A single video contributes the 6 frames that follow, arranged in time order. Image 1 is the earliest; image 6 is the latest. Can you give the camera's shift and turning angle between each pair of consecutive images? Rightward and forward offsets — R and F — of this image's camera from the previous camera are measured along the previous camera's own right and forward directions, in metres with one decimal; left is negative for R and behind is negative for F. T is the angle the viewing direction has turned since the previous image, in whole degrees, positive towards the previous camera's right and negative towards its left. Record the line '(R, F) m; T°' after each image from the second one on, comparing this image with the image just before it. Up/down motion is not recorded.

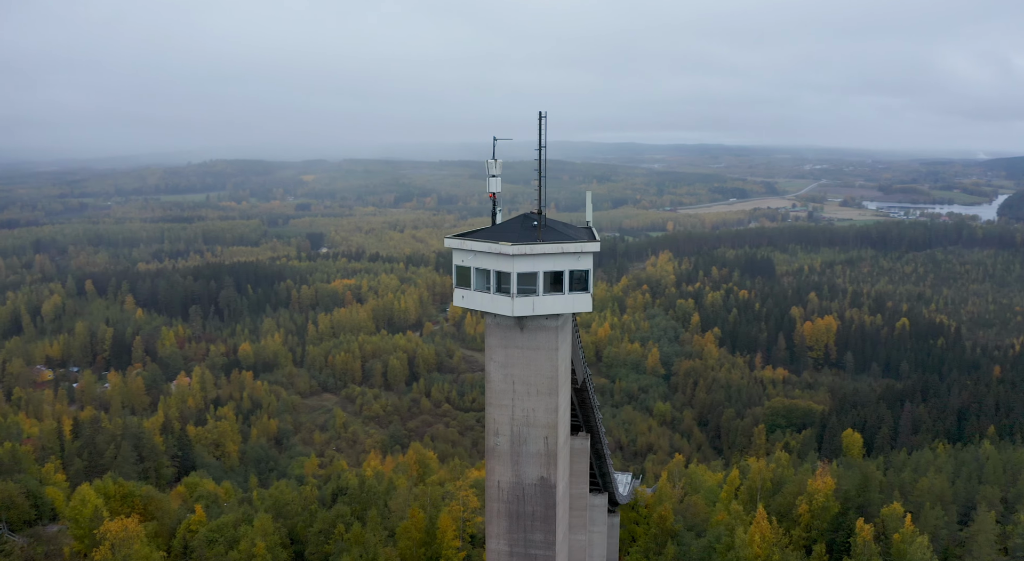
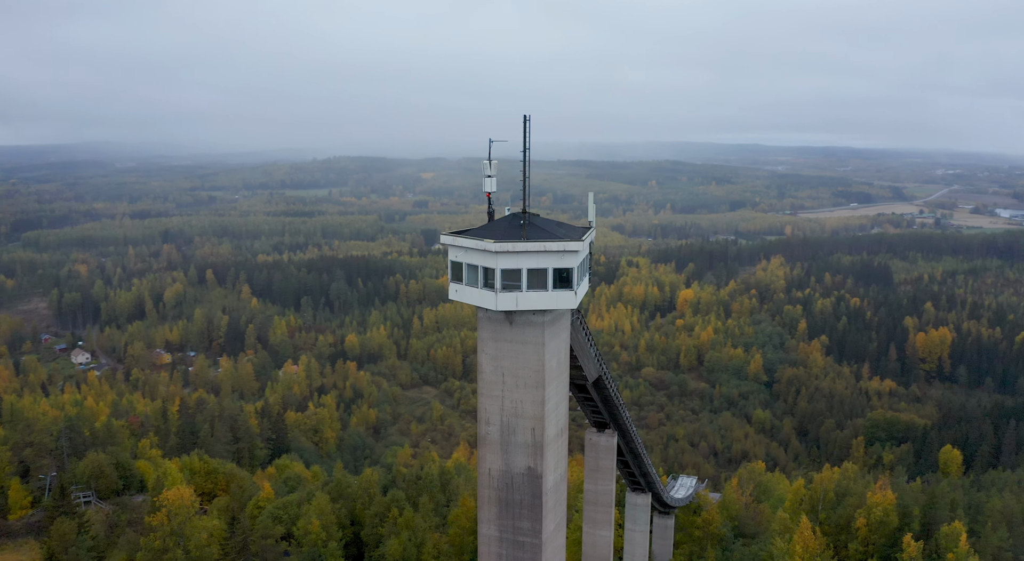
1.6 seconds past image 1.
(+1.4, -0.2) m; -7°
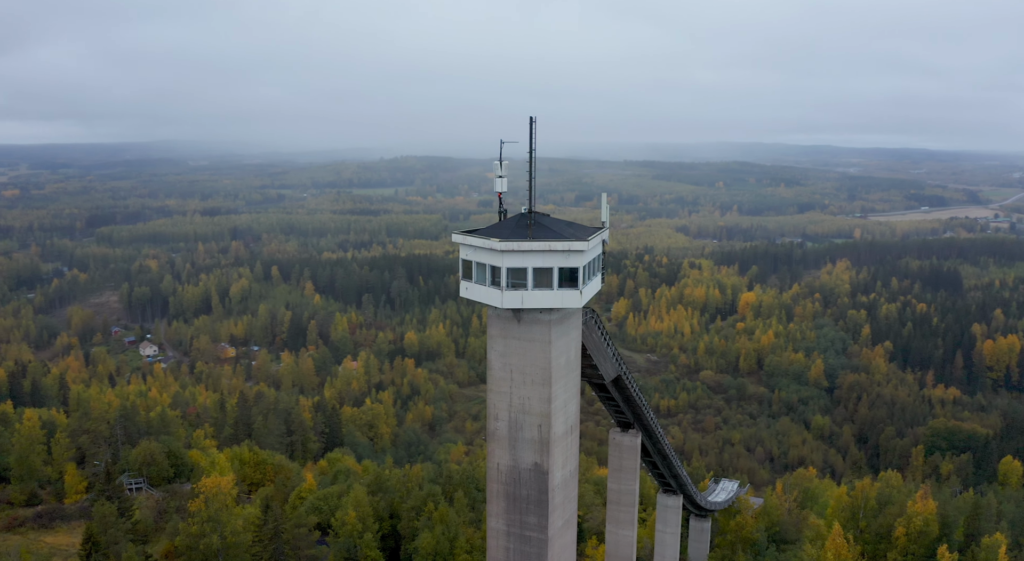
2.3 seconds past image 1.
(+0.6, -0.2) m; -4°
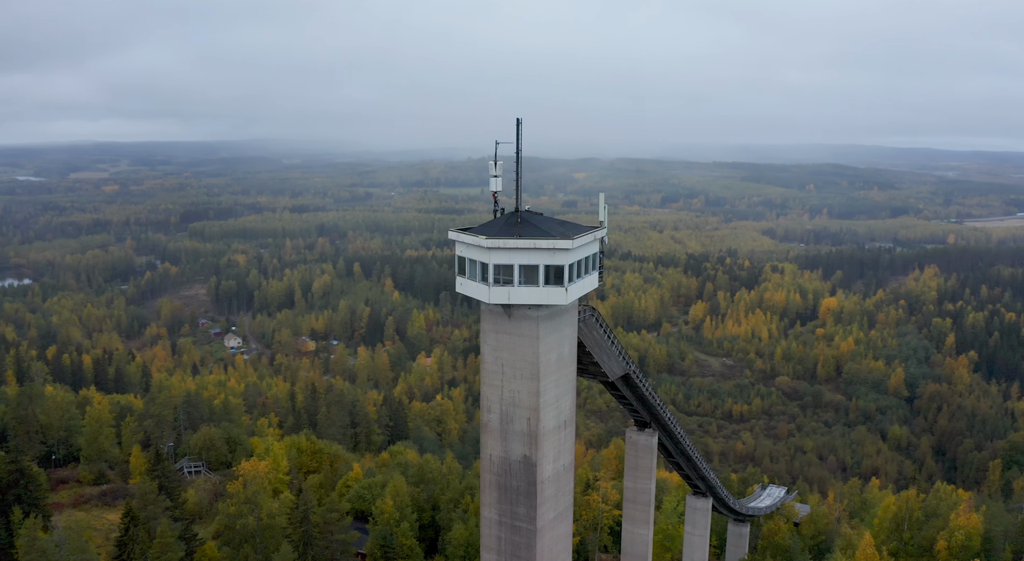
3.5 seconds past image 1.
(+1.1, -0.3) m; -5°
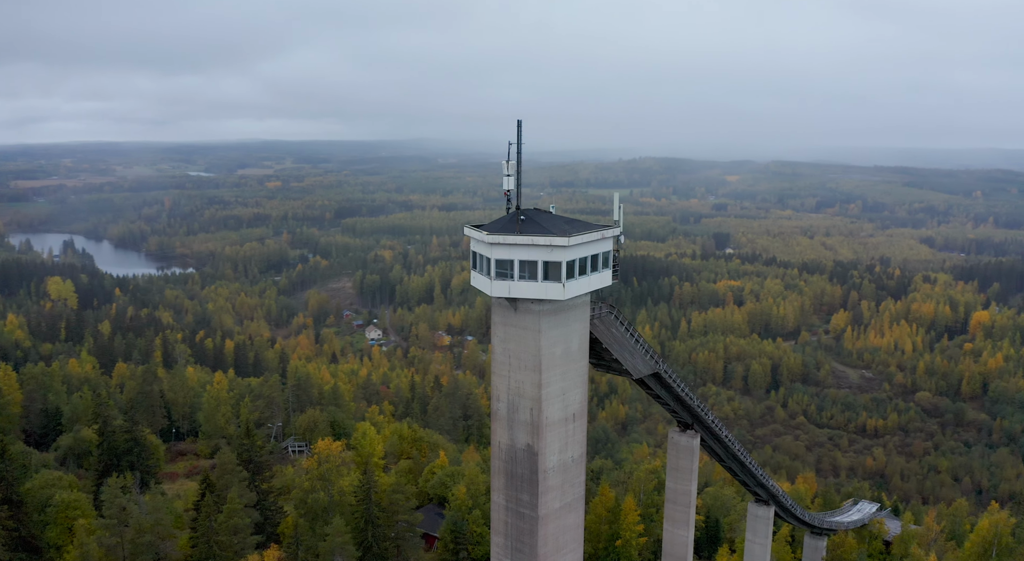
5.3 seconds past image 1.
(+1.7, -0.4) m; -9°
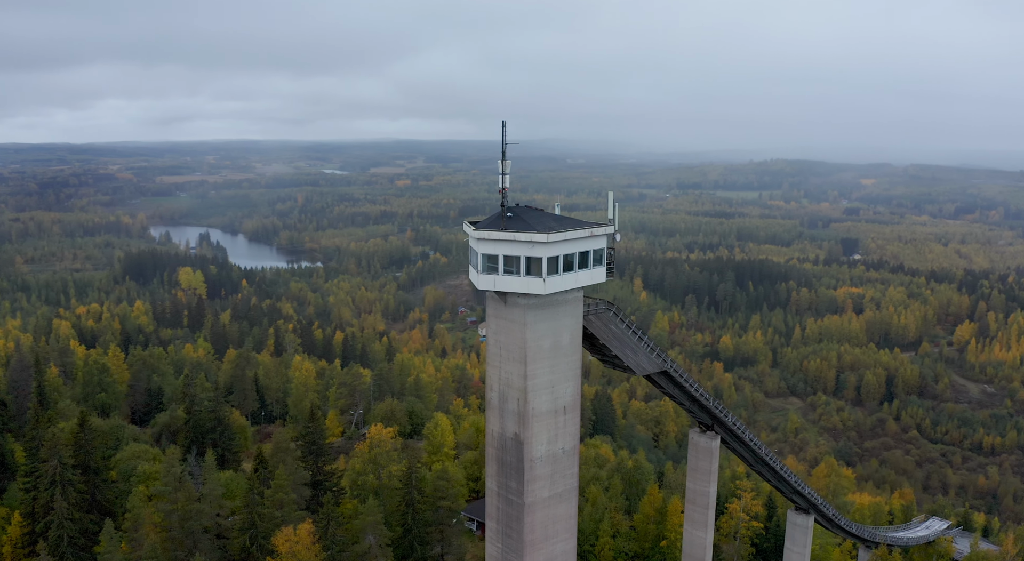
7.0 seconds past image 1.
(+1.7, -0.4) m; -7°
